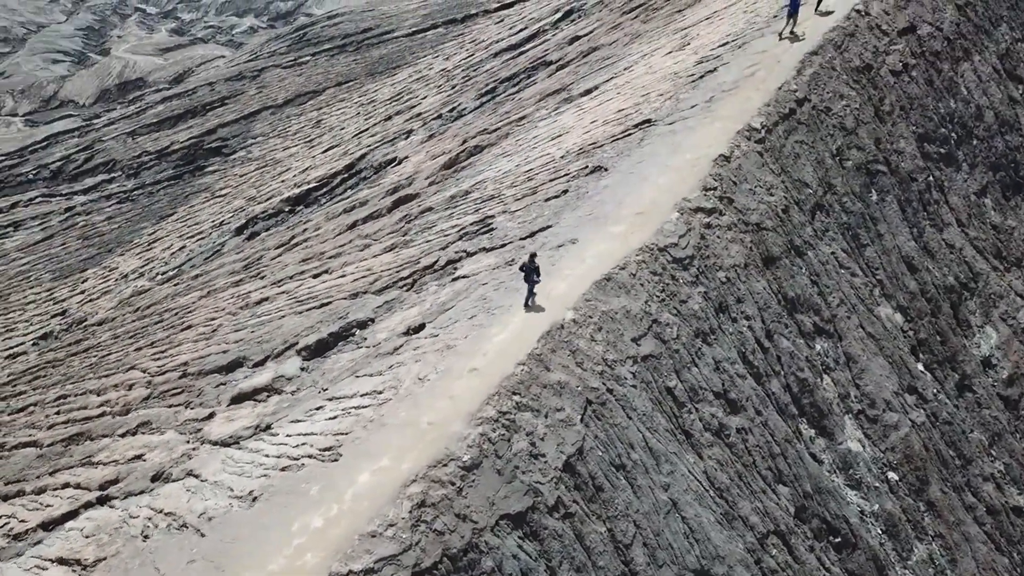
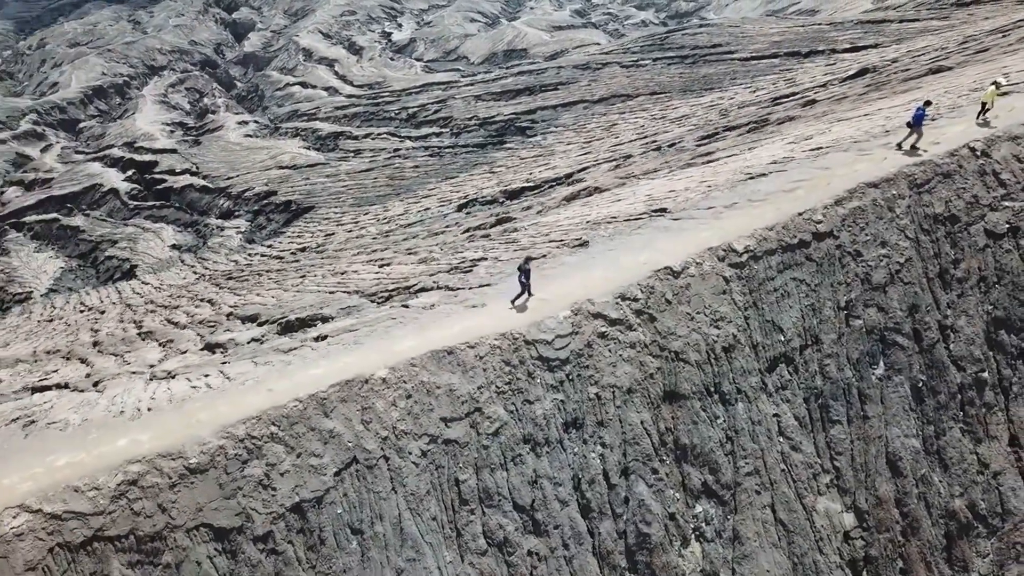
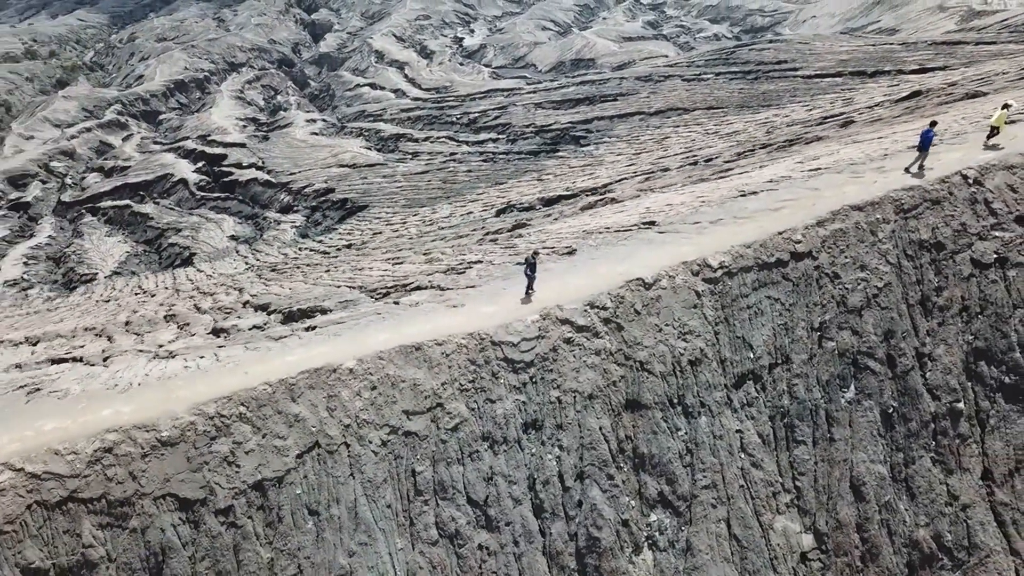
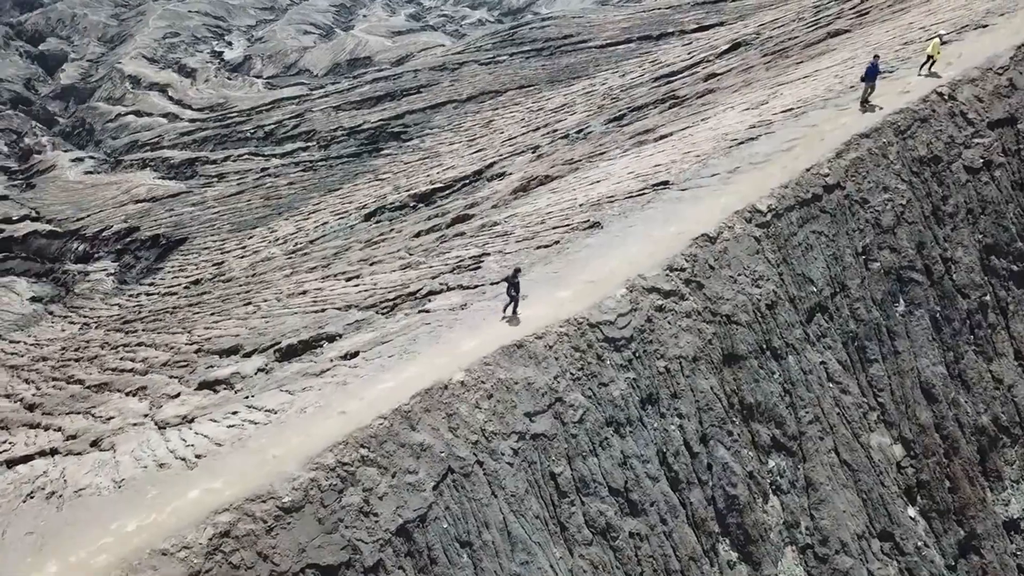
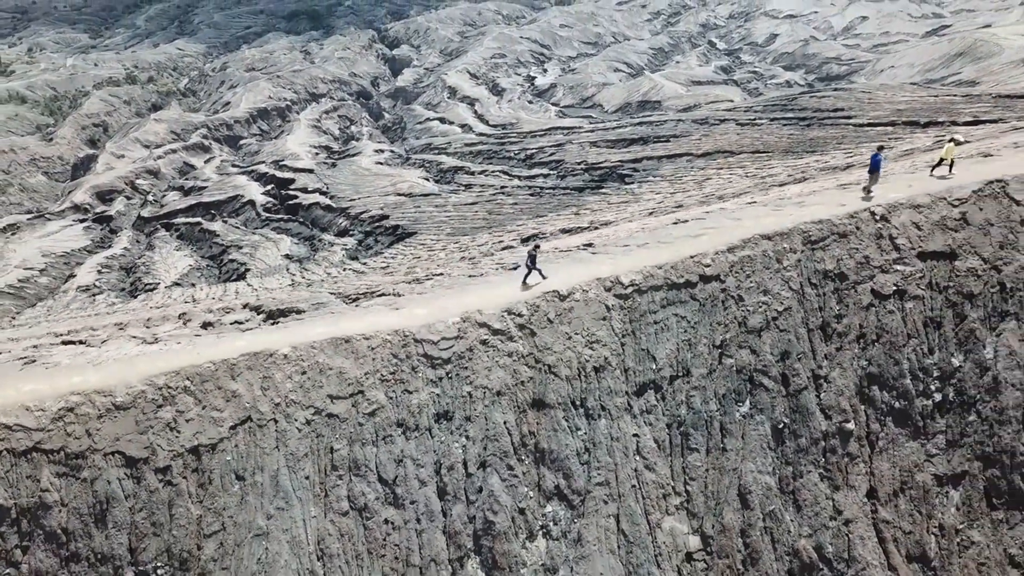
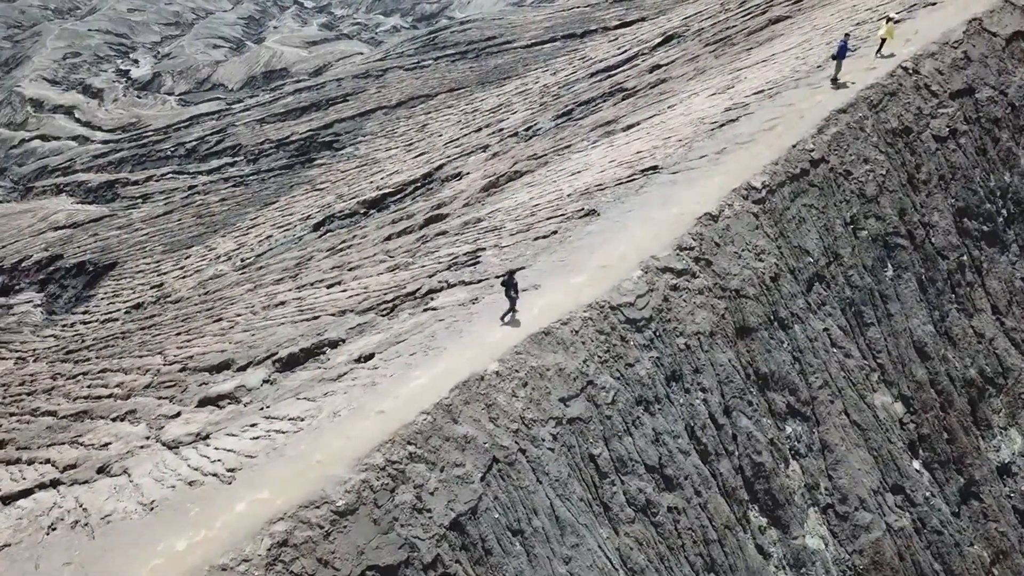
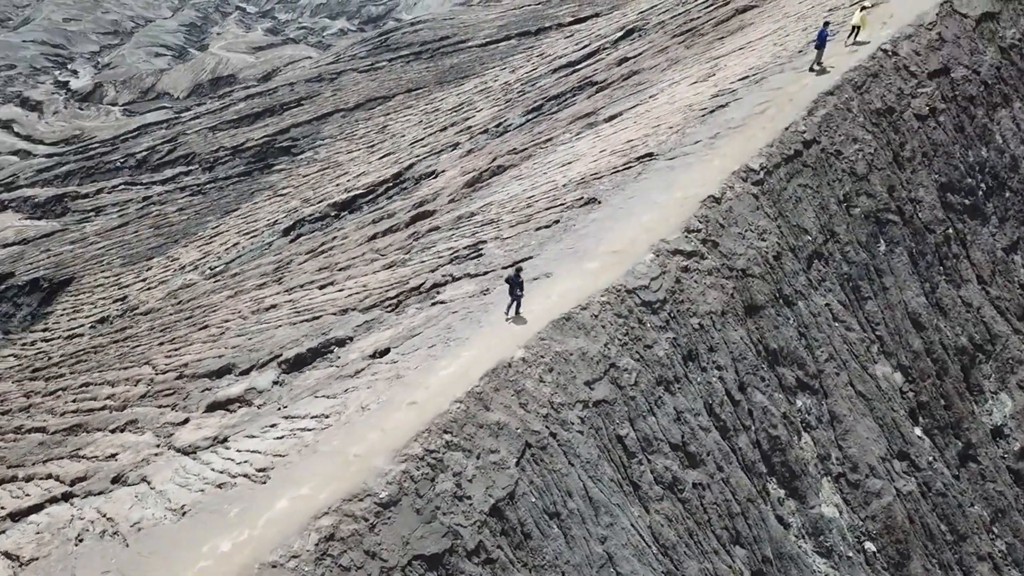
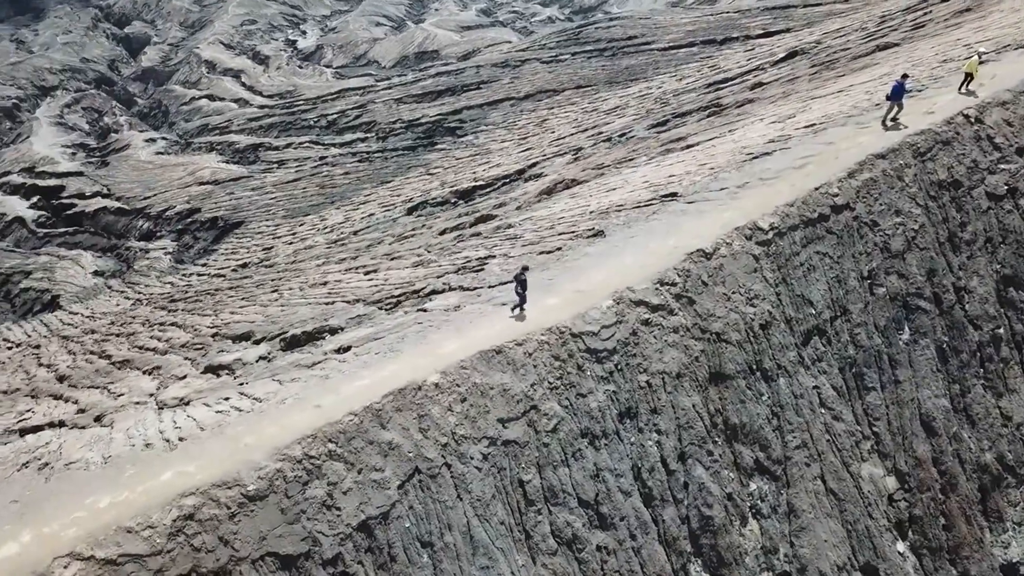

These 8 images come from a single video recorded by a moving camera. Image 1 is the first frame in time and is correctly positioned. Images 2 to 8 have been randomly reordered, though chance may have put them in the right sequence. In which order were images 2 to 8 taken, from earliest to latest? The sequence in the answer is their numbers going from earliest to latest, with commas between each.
7, 6, 4, 8, 2, 3, 5
